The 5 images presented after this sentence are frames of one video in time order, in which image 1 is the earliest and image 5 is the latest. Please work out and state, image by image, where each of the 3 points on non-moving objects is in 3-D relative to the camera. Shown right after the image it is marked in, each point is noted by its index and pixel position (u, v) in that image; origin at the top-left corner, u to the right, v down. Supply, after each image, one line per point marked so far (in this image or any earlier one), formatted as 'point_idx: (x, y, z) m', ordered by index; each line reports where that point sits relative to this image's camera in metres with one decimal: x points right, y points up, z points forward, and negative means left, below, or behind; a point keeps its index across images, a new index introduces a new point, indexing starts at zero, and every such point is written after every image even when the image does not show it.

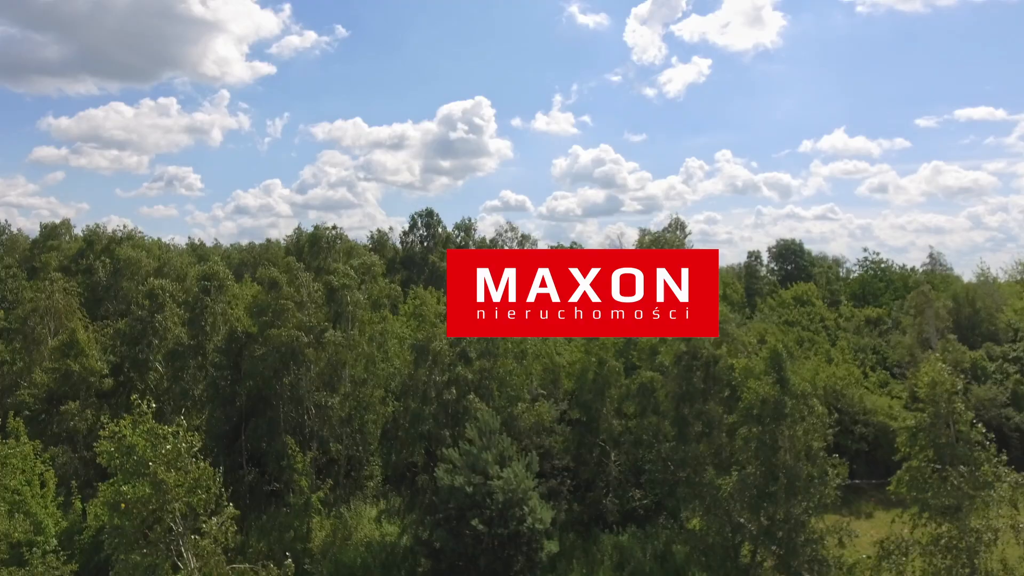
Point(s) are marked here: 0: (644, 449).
0: (+3.2, -4.0, +17.2) m
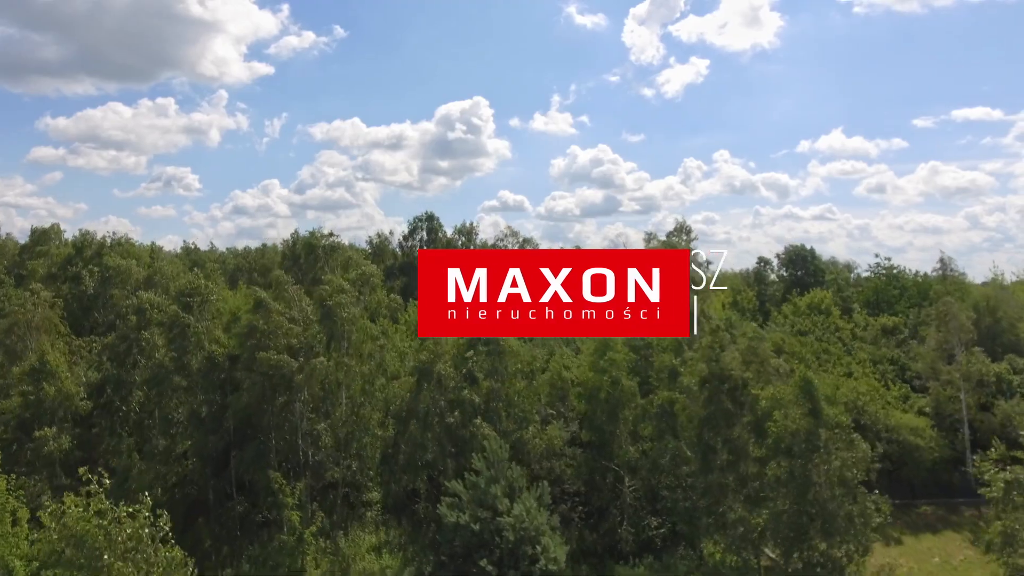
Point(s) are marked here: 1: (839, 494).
0: (+3.4, -4.3, +16.2) m
1: (+5.6, -3.5, +12.0) m
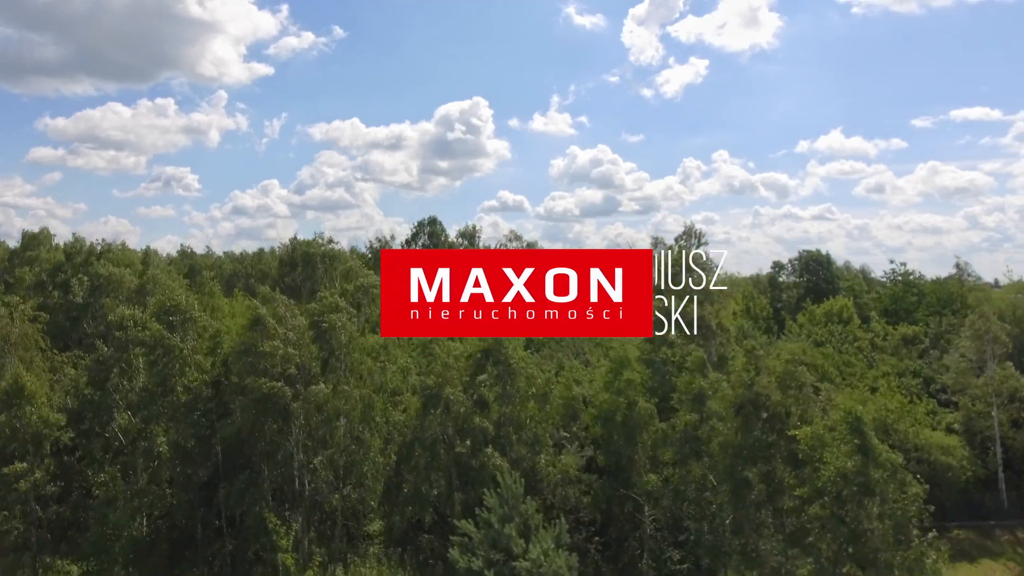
0: (+3.7, -4.7, +15.0) m
1: (+5.9, -3.9, +10.8) m
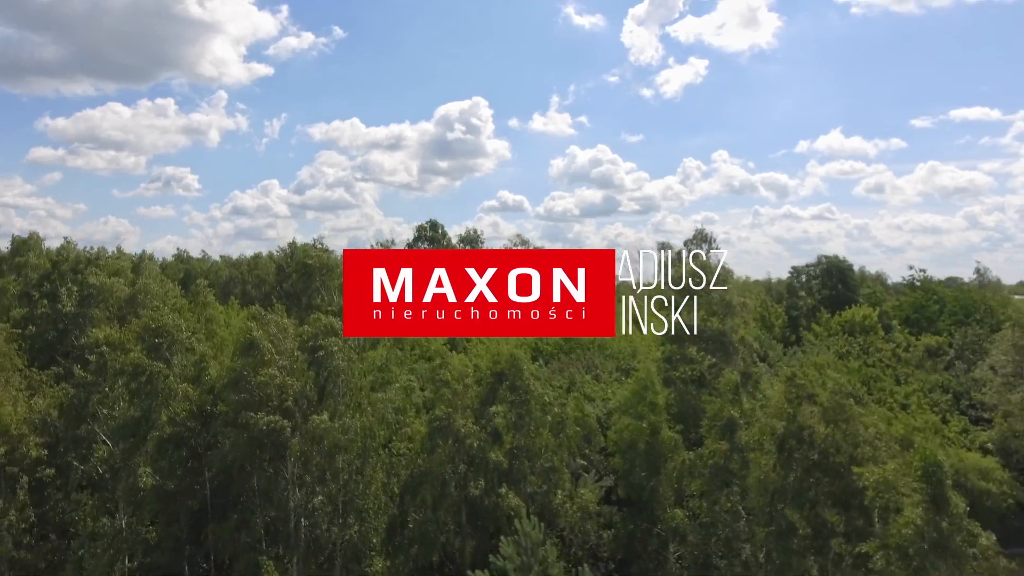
0: (+4.0, -5.1, +13.8) m
1: (+6.1, -4.3, +9.6) m
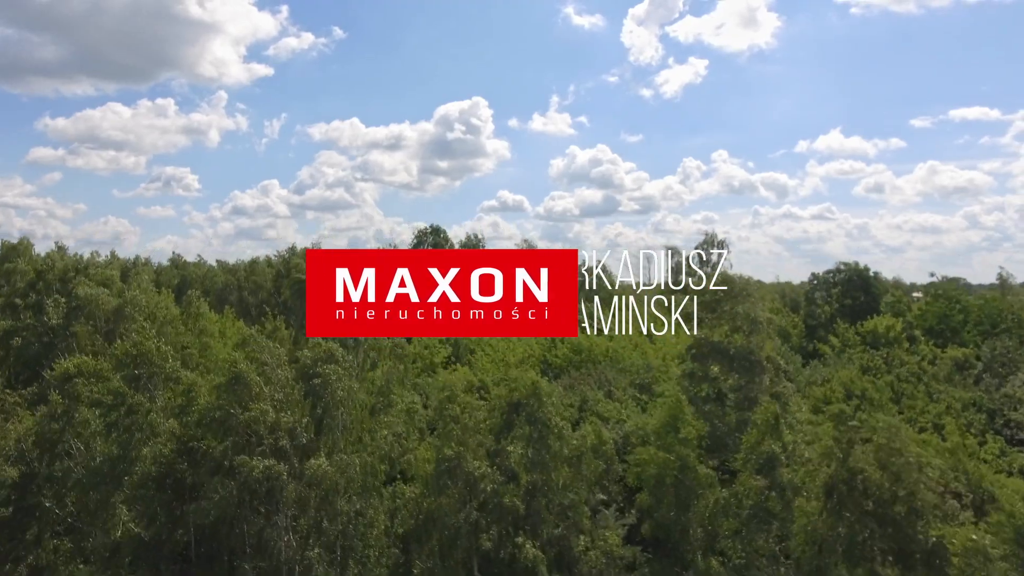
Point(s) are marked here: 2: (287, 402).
0: (+4.3, -5.5, +12.5) m
1: (+6.4, -4.7, +8.3) m
2: (-3.8, -1.9, +11.6) m
